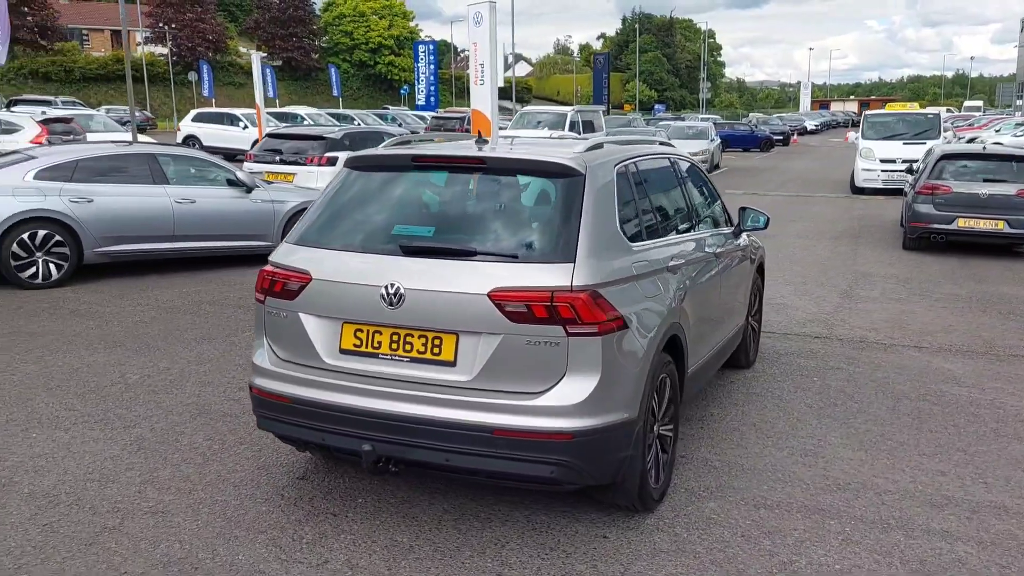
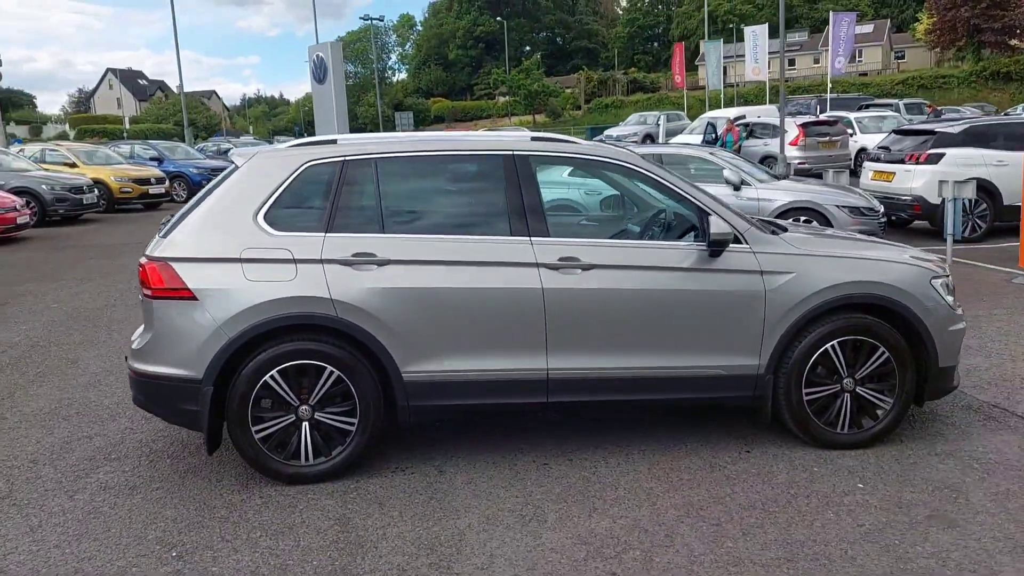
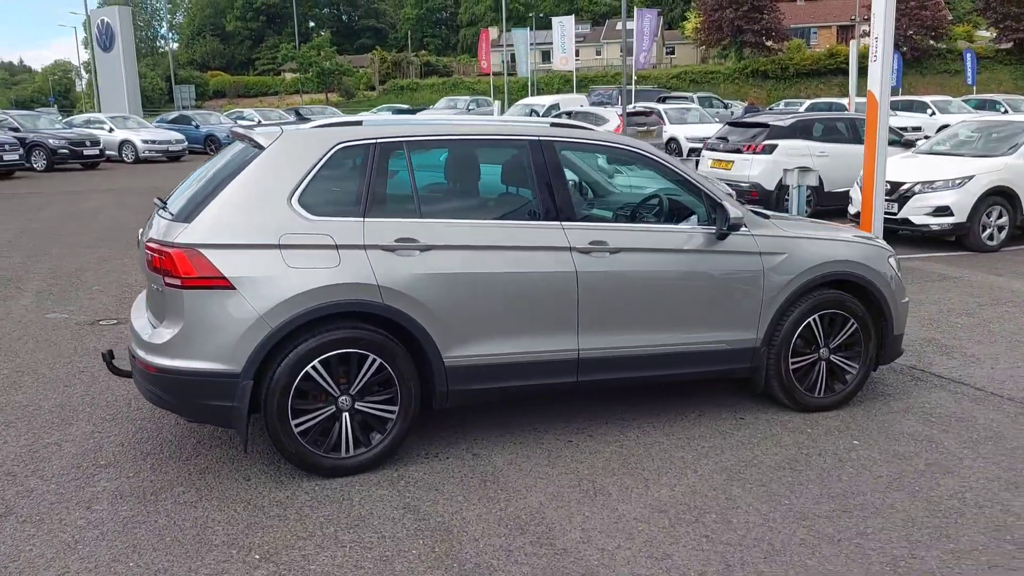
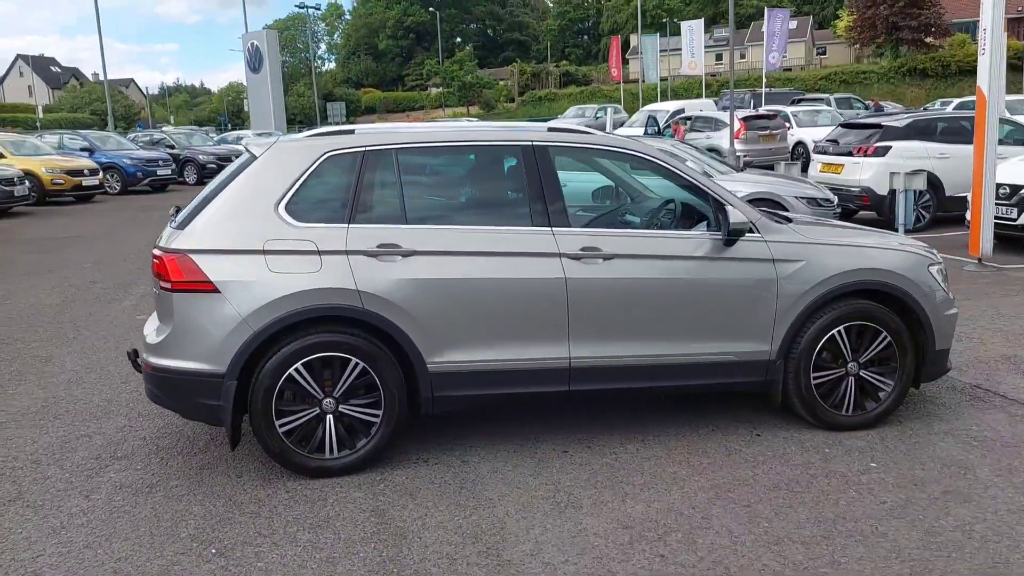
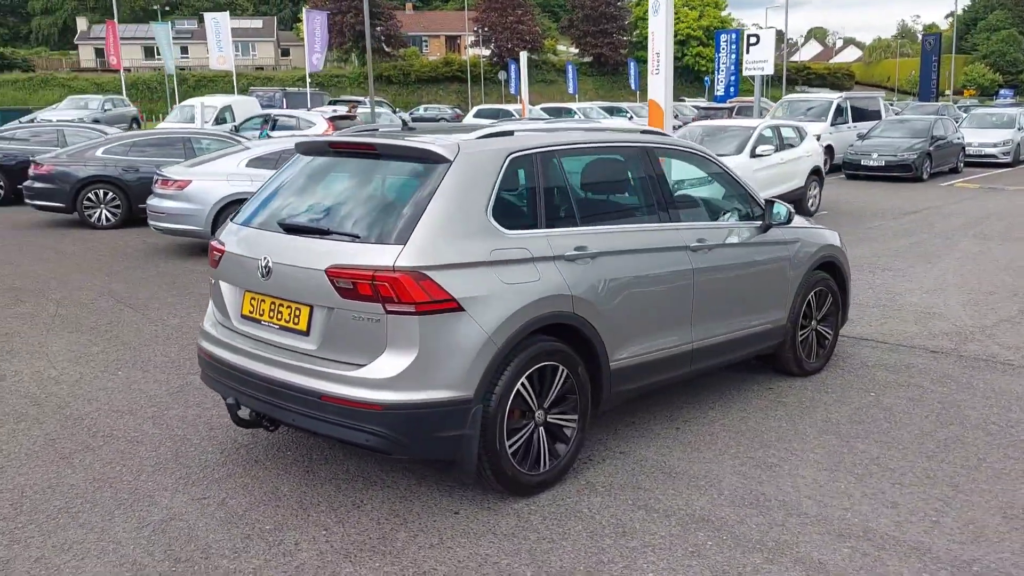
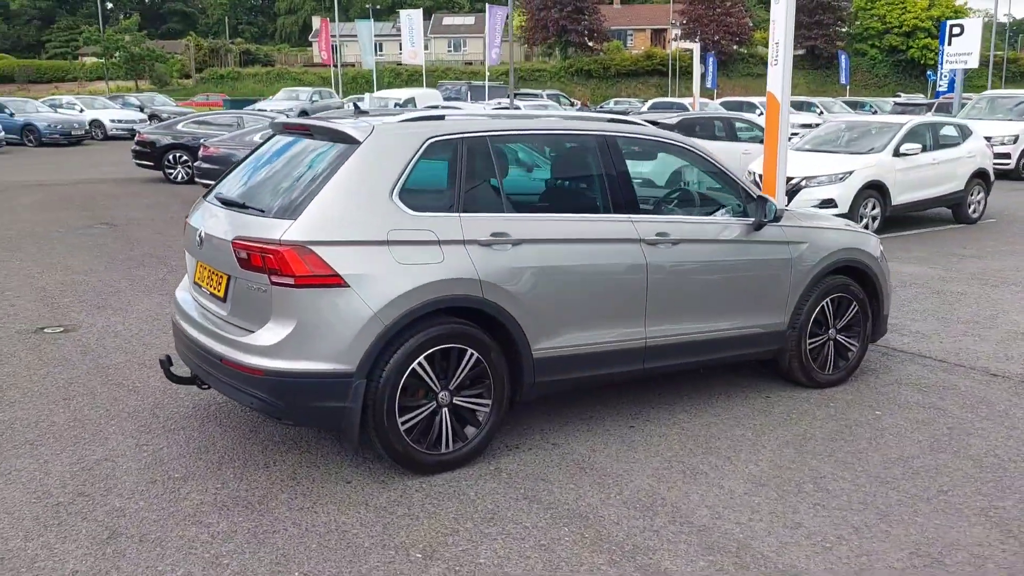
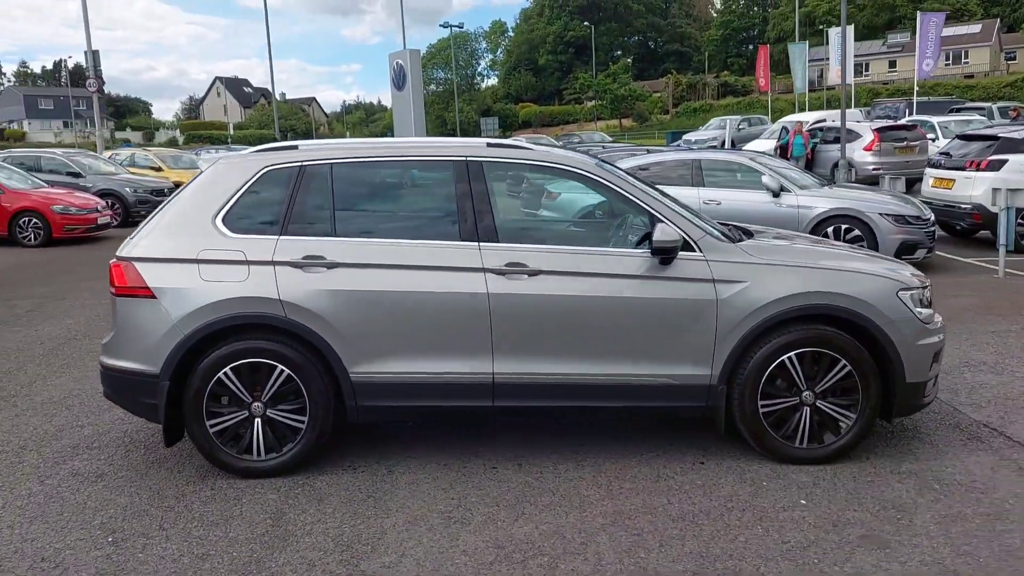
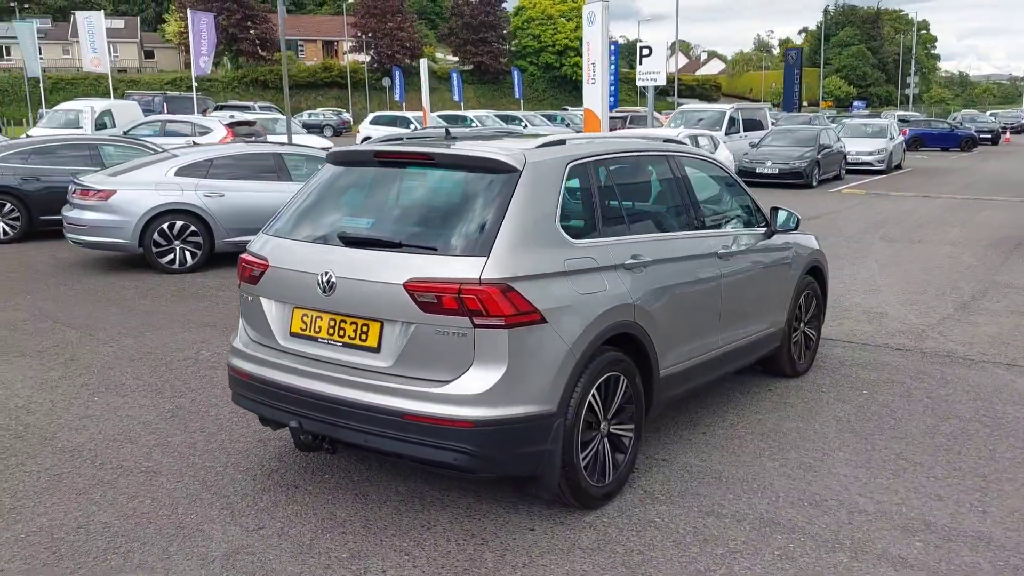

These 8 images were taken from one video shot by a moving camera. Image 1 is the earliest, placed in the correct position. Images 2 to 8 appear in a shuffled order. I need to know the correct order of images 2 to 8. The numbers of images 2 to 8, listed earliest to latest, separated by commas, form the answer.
8, 5, 6, 3, 4, 2, 7
